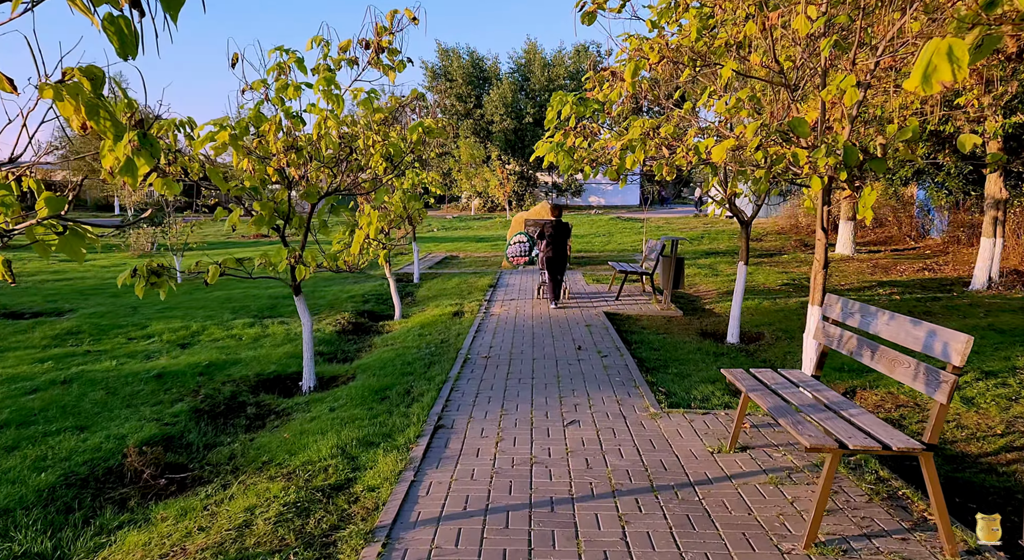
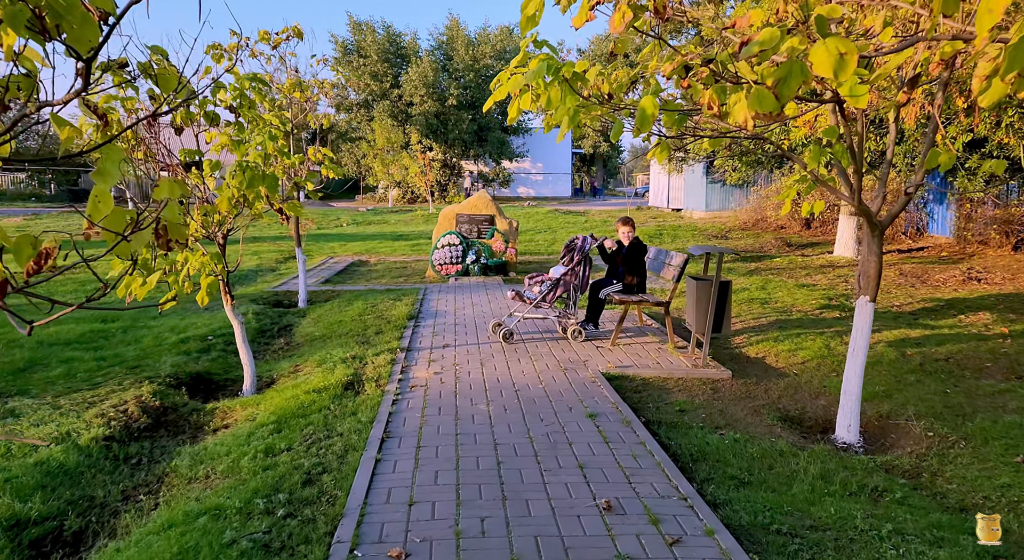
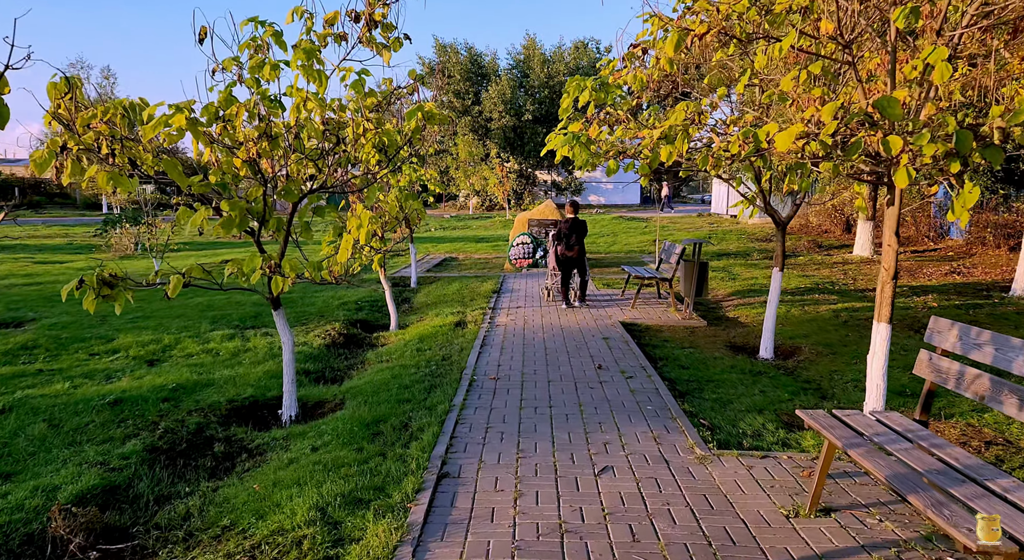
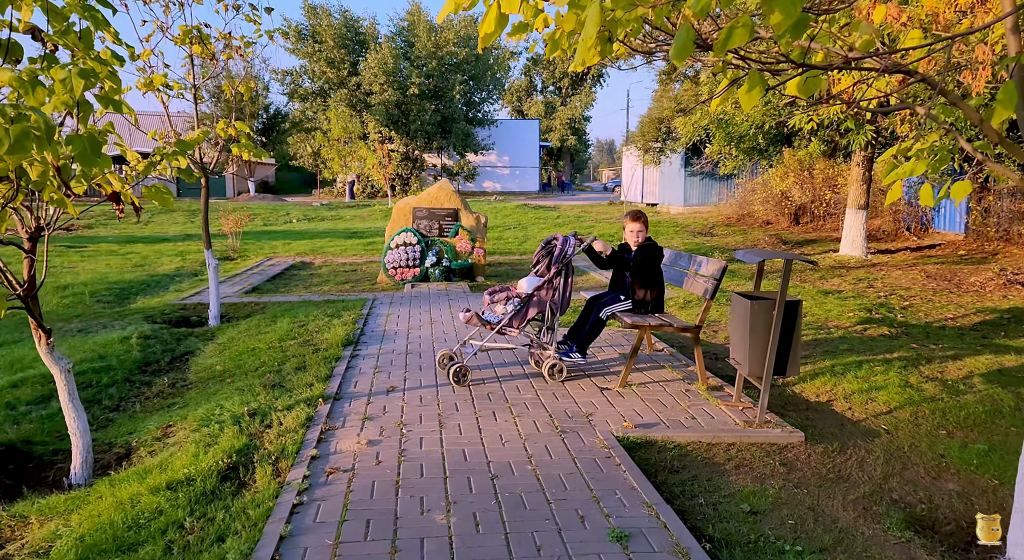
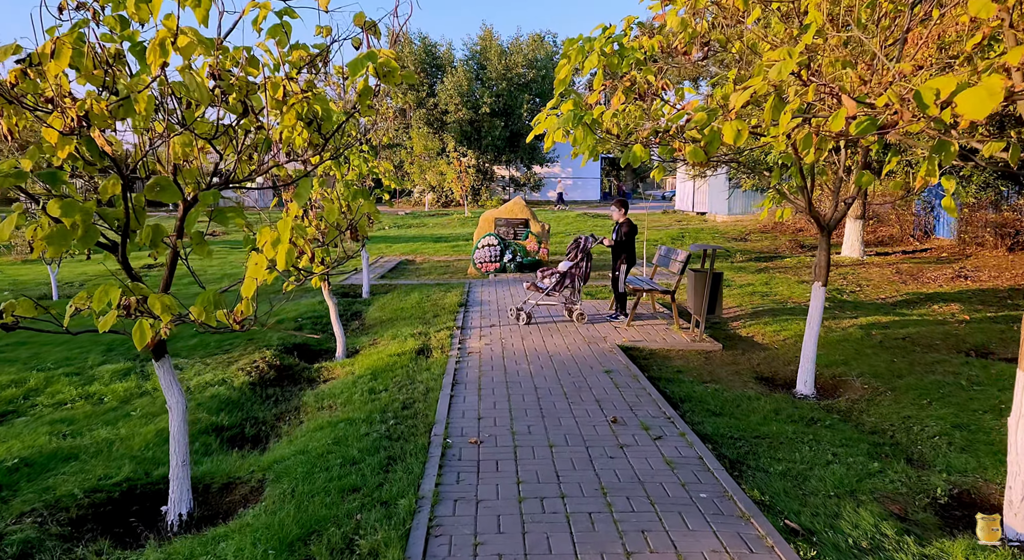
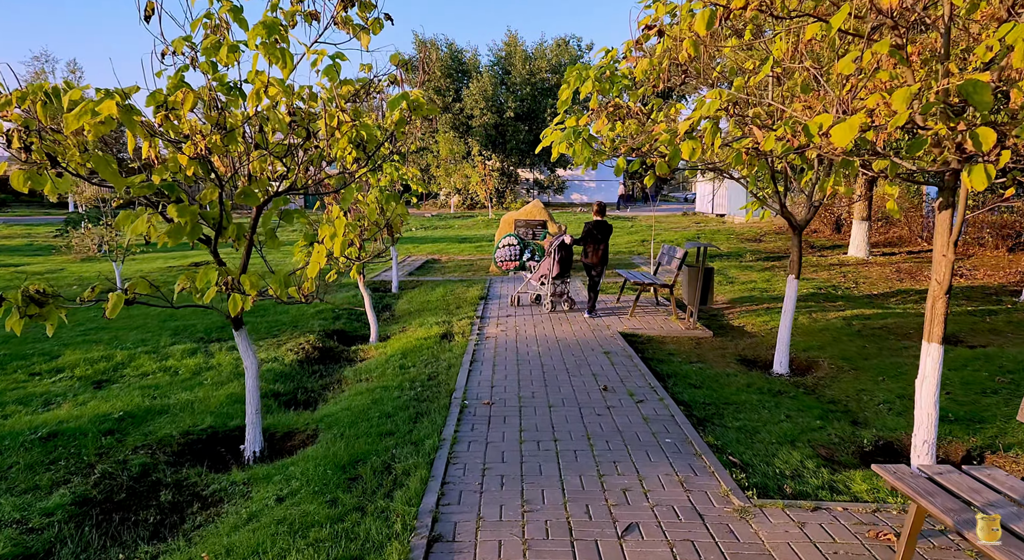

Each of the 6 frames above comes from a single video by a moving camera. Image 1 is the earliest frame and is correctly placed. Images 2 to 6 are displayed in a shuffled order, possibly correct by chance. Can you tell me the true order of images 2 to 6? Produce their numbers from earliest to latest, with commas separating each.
3, 6, 5, 2, 4
